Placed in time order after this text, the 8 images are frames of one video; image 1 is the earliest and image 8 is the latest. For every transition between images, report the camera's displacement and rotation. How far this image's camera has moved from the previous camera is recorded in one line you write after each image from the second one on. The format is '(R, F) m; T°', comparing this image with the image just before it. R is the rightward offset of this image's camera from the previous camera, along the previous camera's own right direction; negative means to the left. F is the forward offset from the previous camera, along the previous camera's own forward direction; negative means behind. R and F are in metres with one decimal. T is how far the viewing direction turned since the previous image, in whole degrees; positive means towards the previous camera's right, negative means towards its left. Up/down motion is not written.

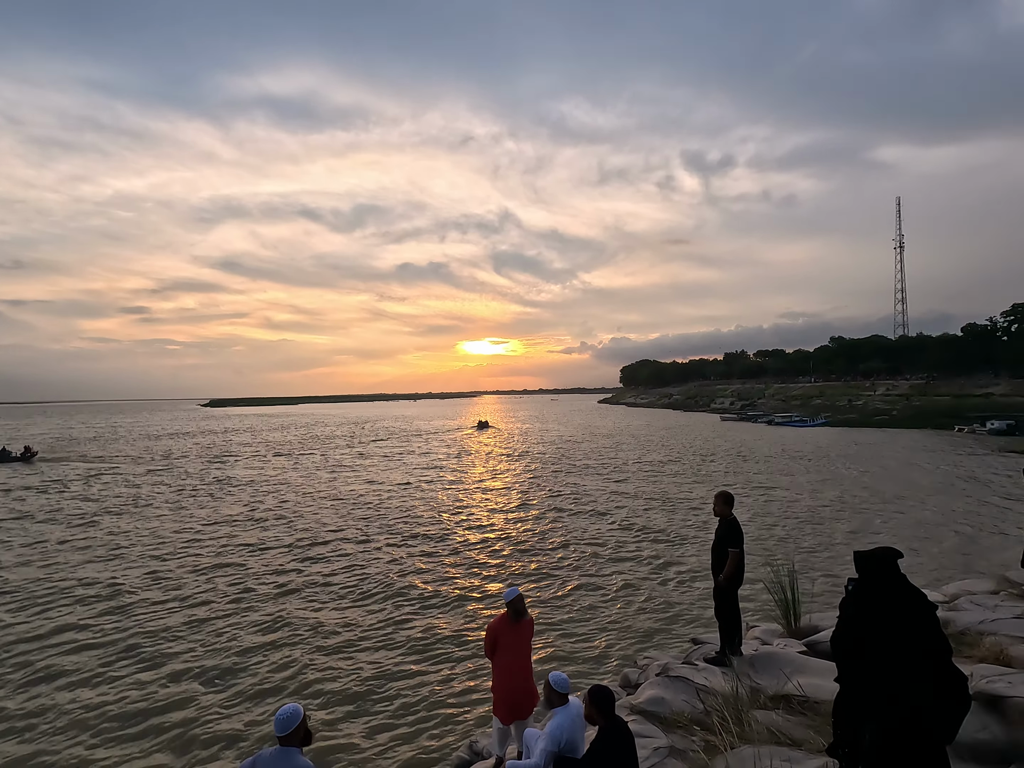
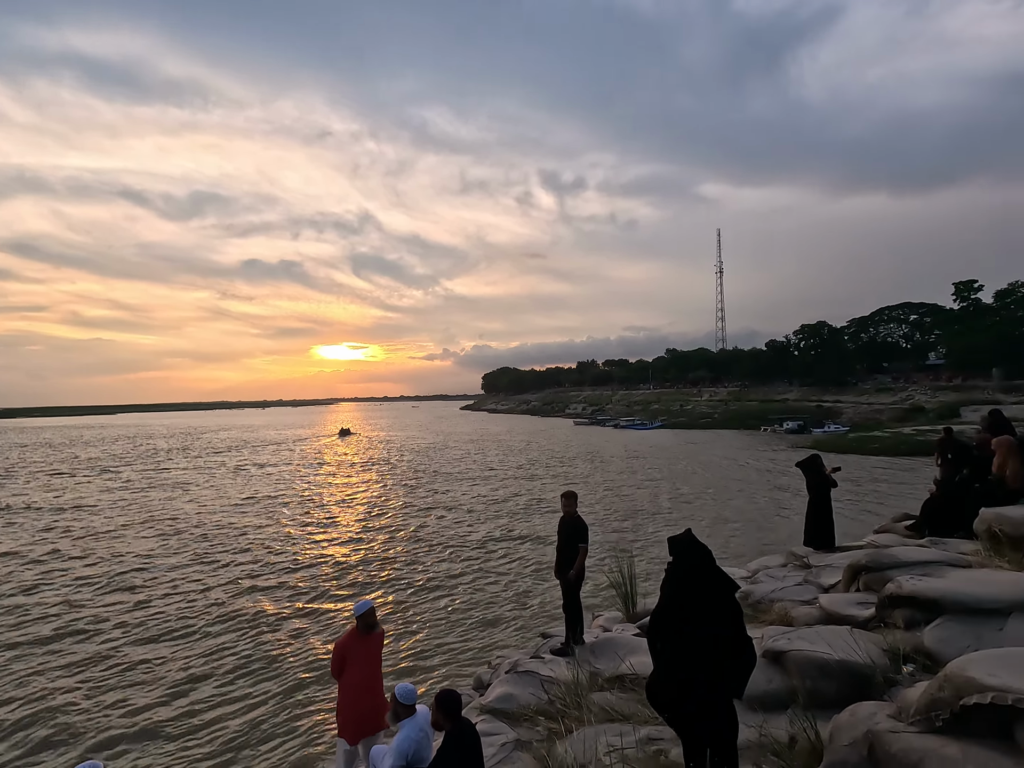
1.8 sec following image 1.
(+0.1, 0.0) m; +15°
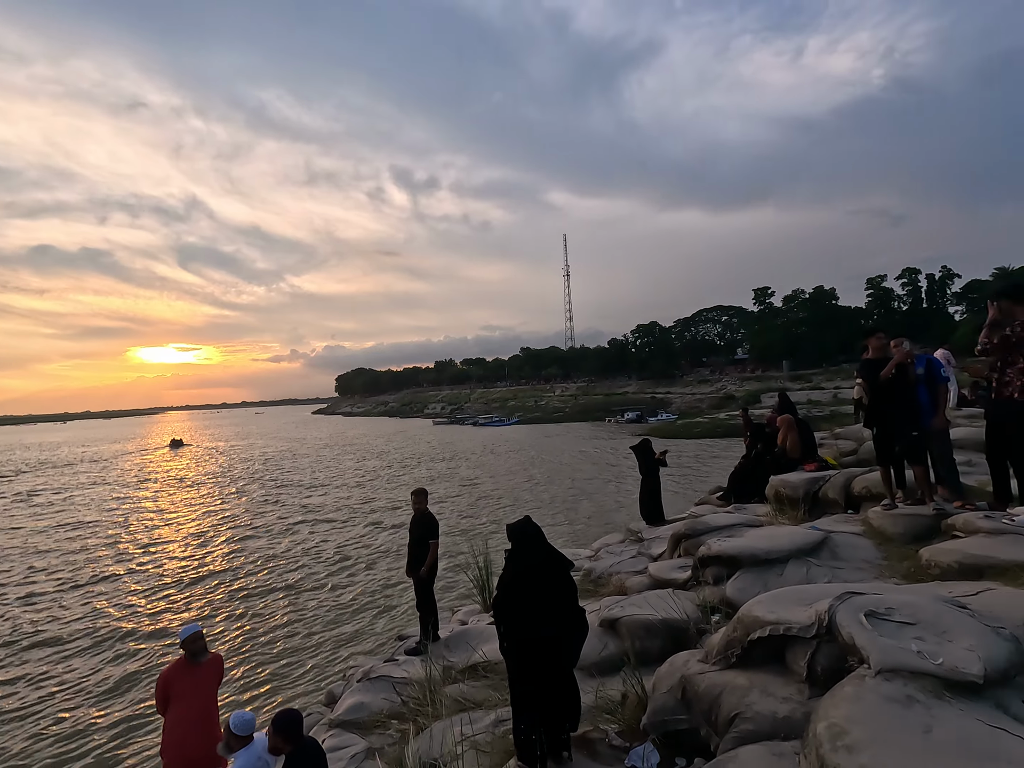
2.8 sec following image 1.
(+0.1, 0.0) m; +15°
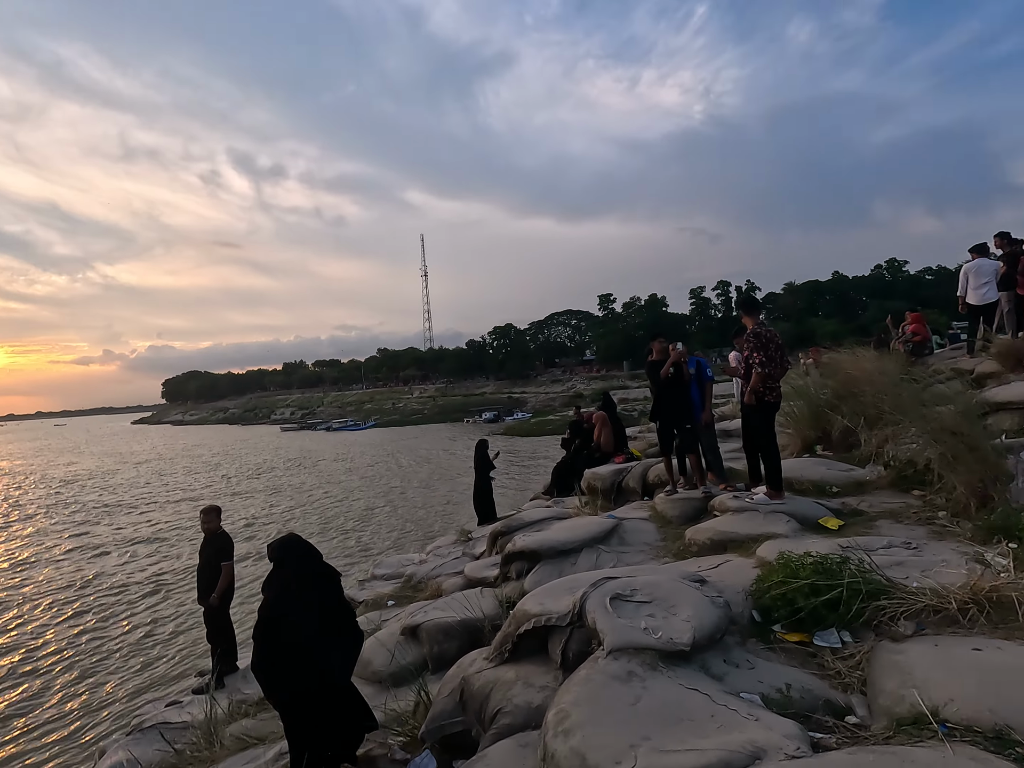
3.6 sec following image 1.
(+0.6, 0.0) m; +15°
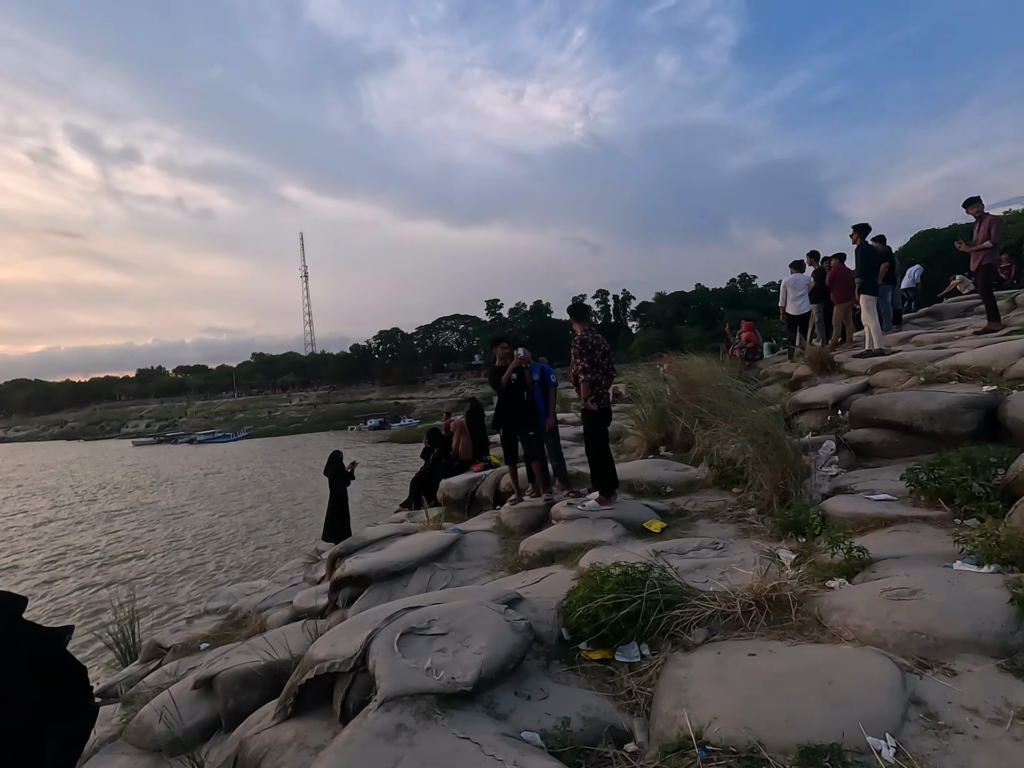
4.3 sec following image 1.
(+0.6, +0.3) m; +12°
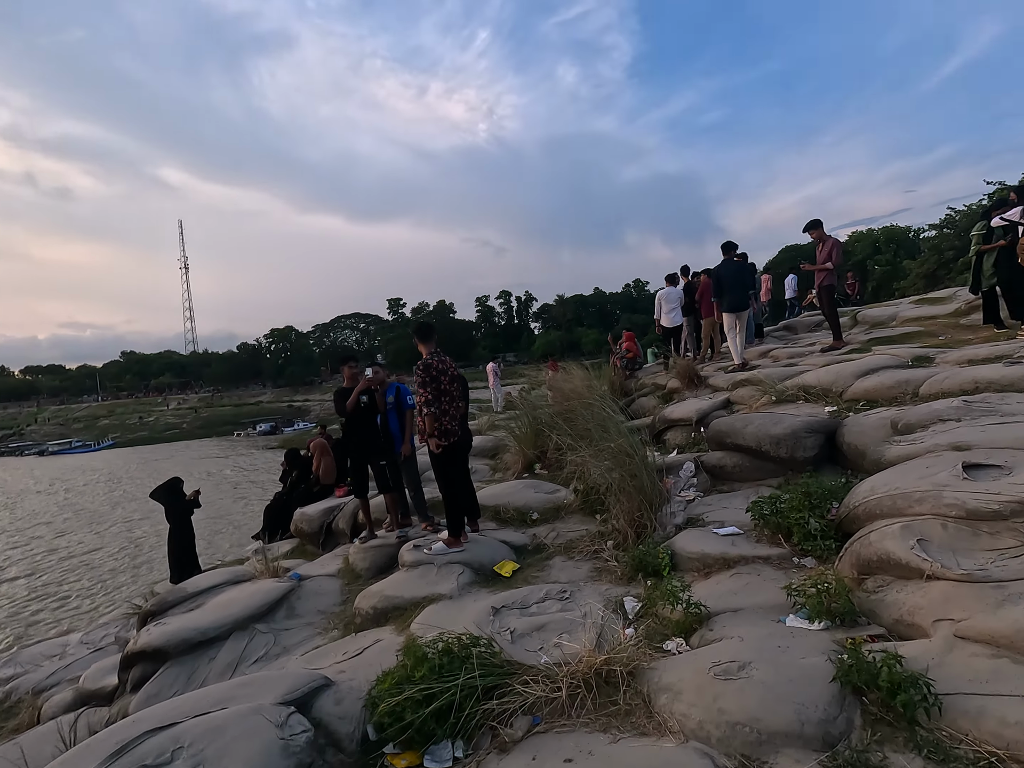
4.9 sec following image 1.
(+0.6, +0.5) m; +10°
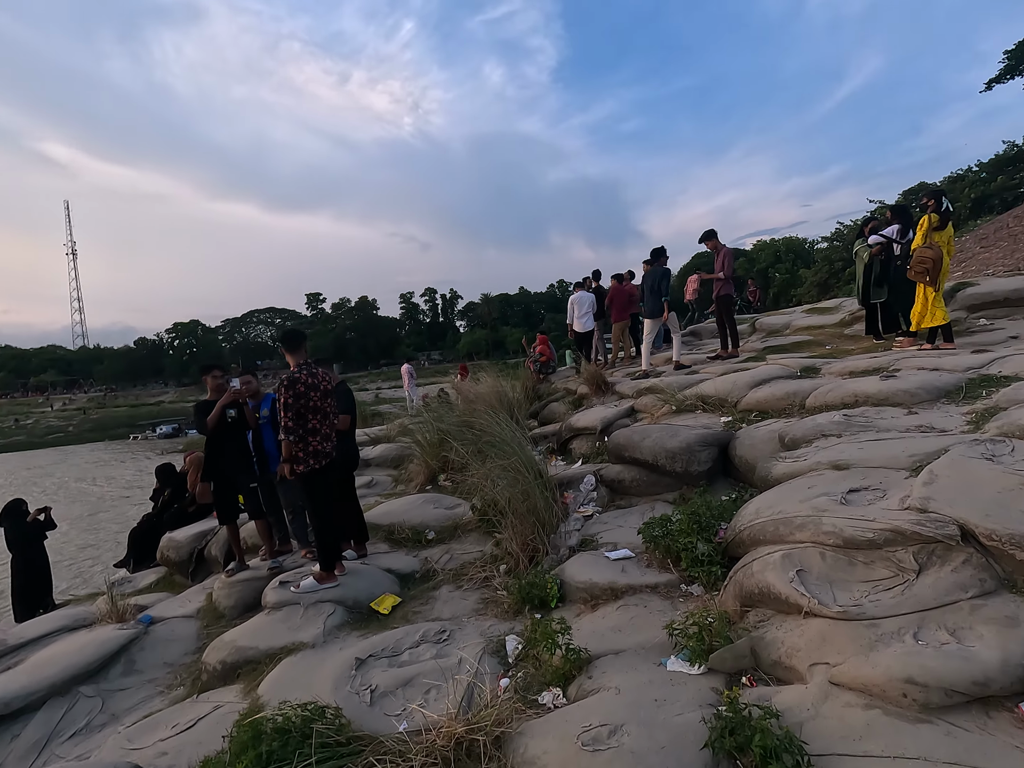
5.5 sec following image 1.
(+0.4, +0.4) m; +8°
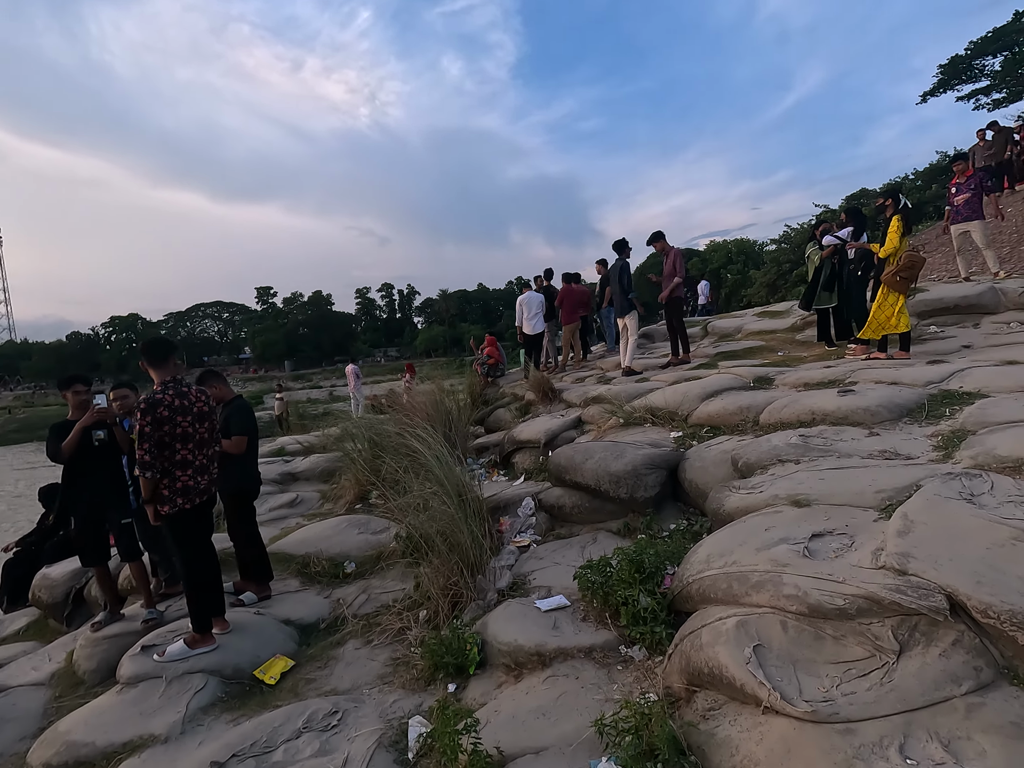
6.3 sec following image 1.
(+0.3, +0.6) m; +4°
